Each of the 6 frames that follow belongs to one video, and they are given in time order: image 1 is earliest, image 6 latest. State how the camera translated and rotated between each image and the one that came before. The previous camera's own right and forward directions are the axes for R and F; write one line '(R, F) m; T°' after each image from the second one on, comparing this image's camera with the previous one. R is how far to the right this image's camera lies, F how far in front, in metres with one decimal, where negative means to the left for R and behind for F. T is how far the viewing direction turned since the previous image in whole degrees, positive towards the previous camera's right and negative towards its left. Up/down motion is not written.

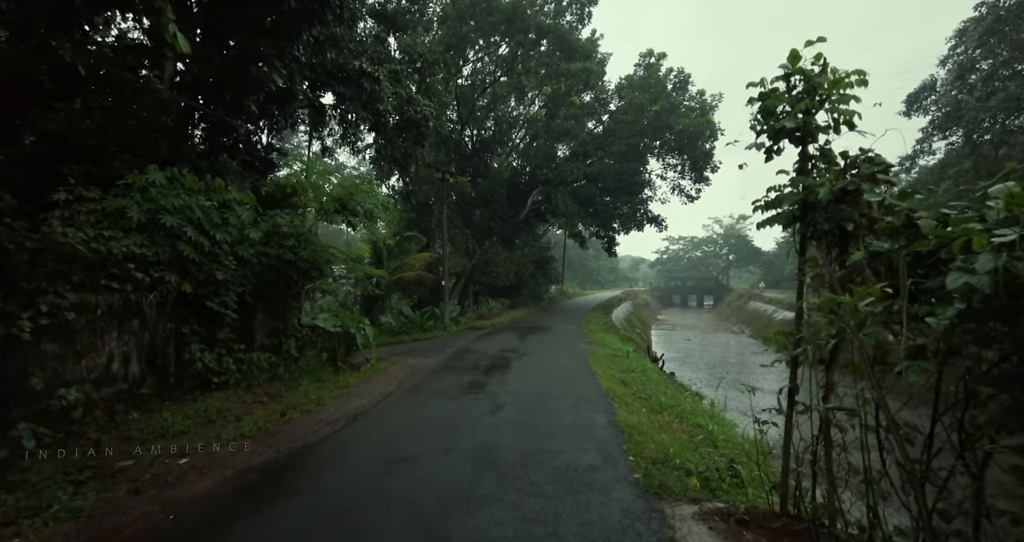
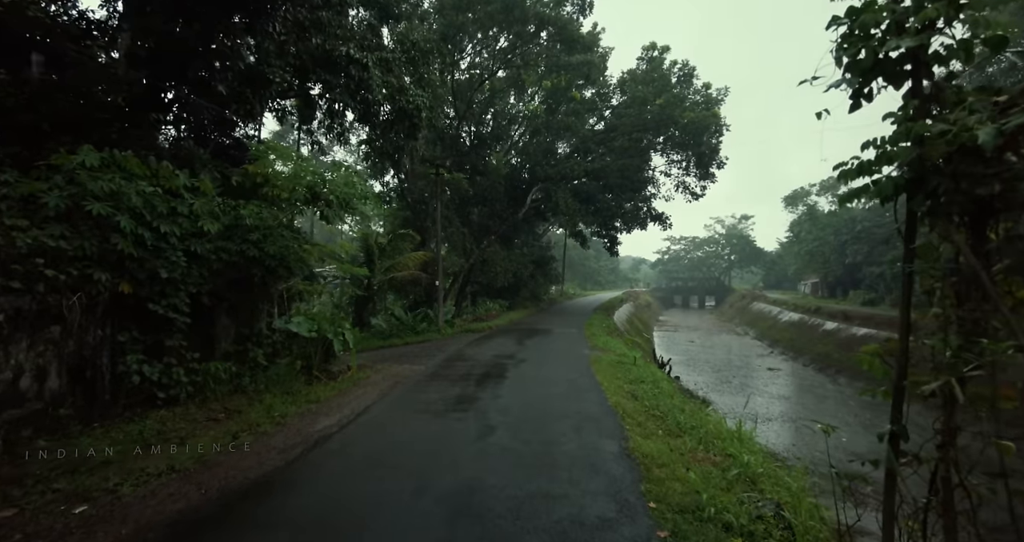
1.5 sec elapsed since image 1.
(+0.1, +0.8) m; 0°
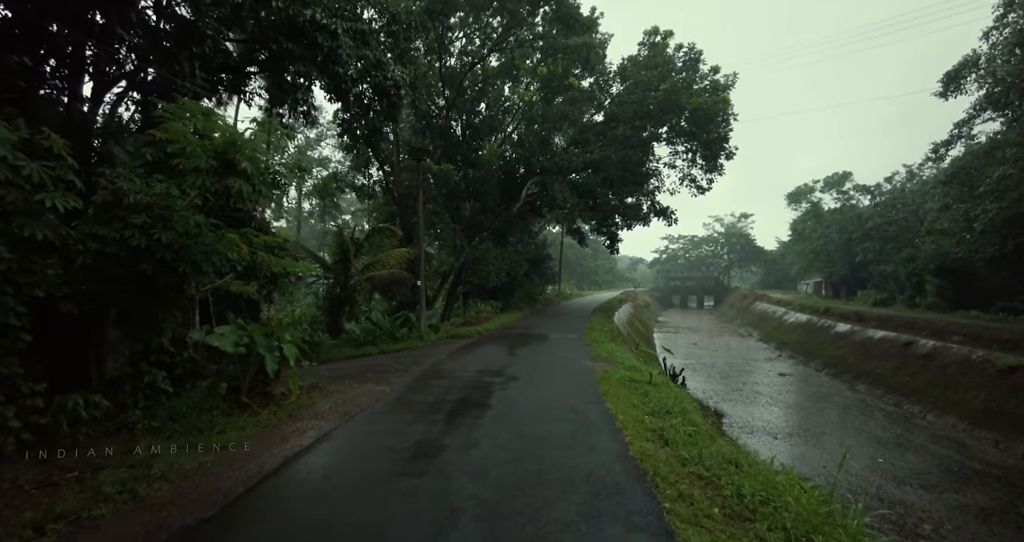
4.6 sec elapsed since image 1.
(+0.1, +1.6) m; +1°
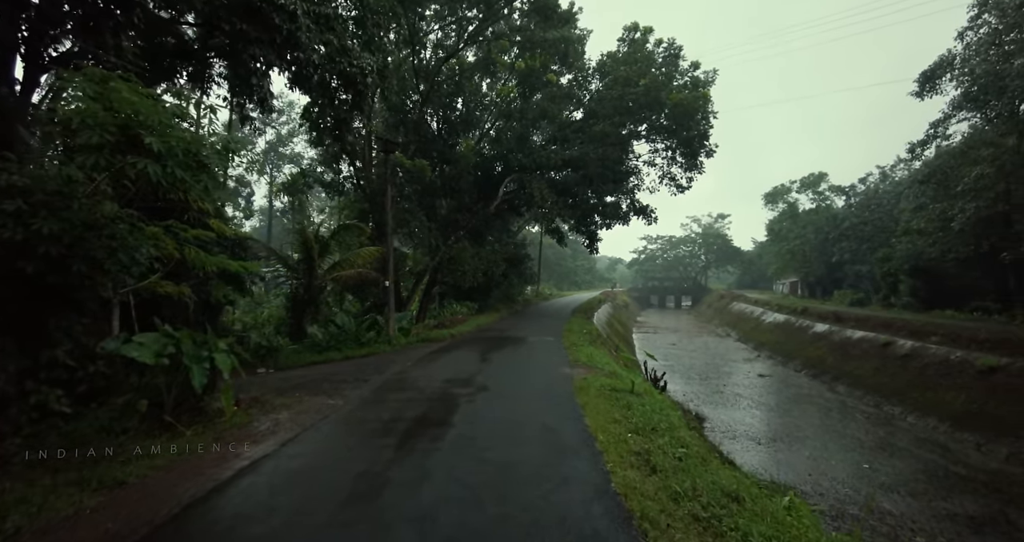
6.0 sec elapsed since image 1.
(+0.1, +0.7) m; +2°
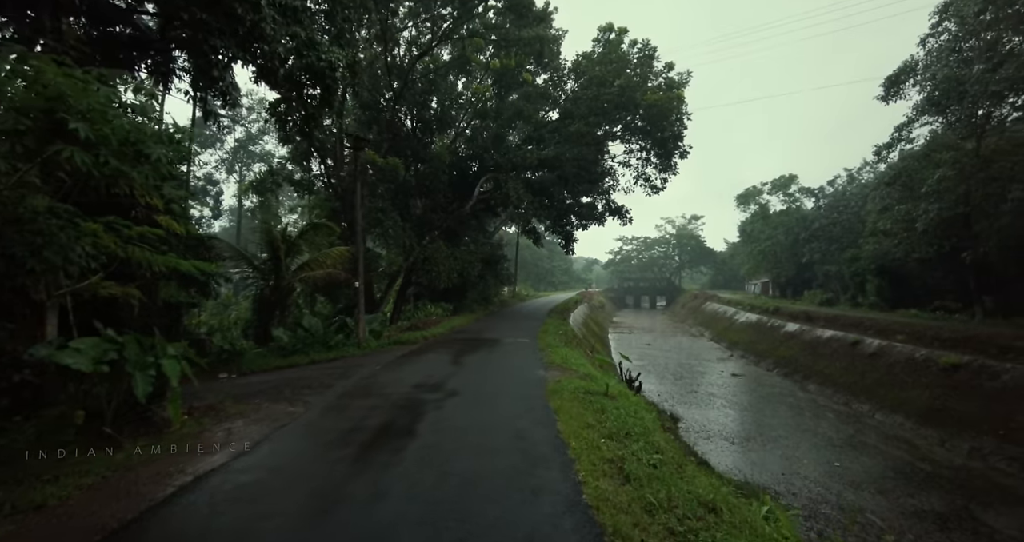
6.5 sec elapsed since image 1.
(+0.1, +0.2) m; +3°
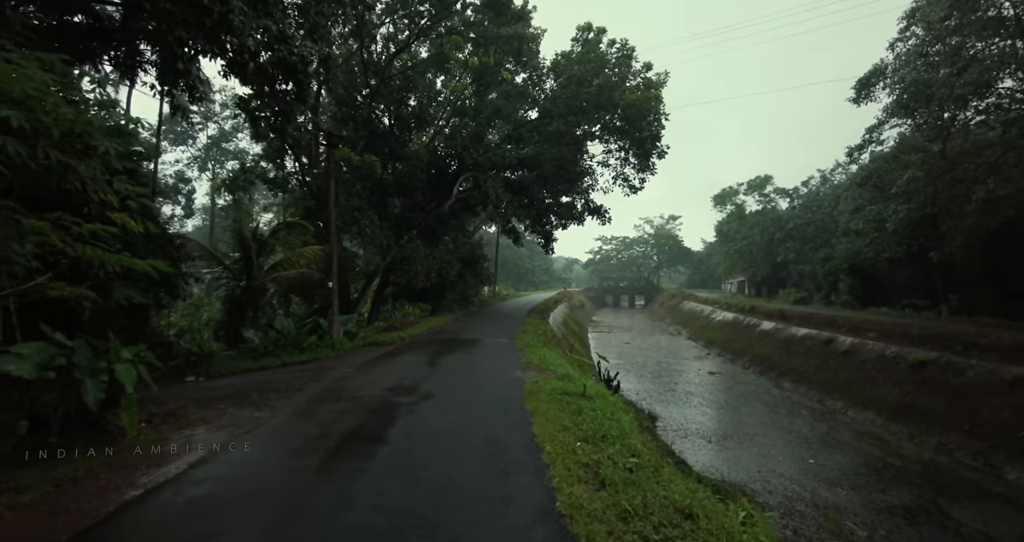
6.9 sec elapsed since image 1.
(+0.1, +0.1) m; +2°
